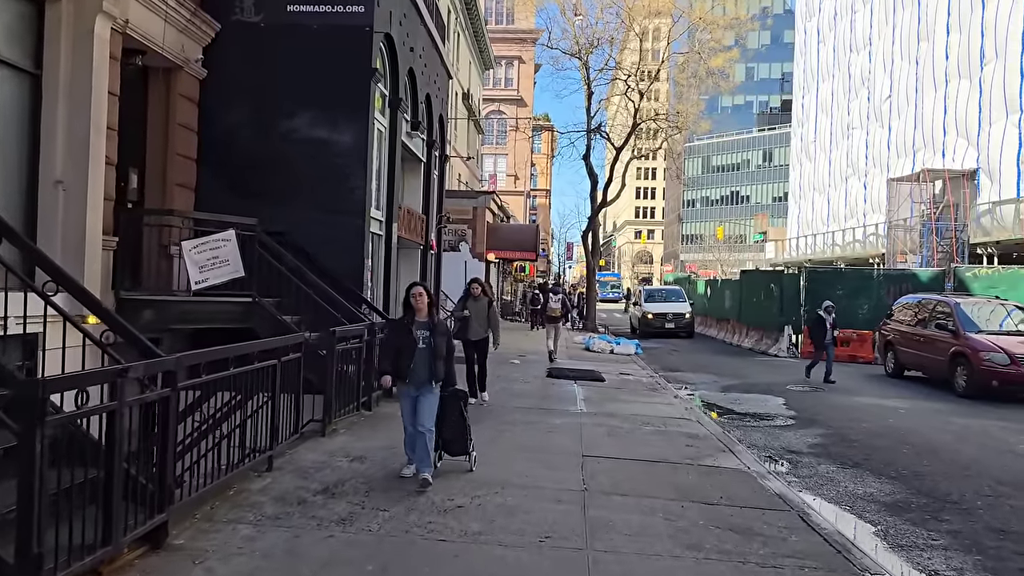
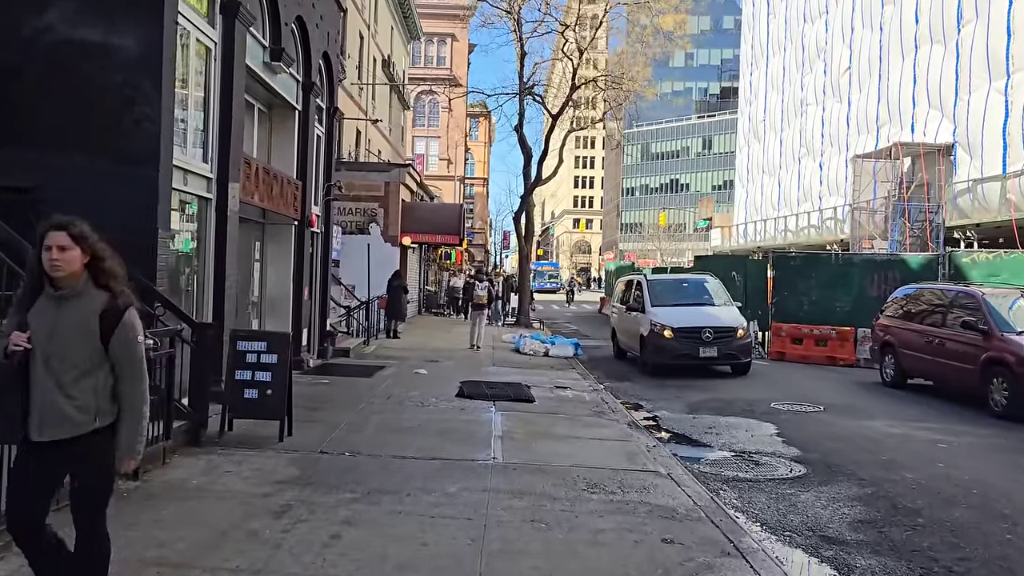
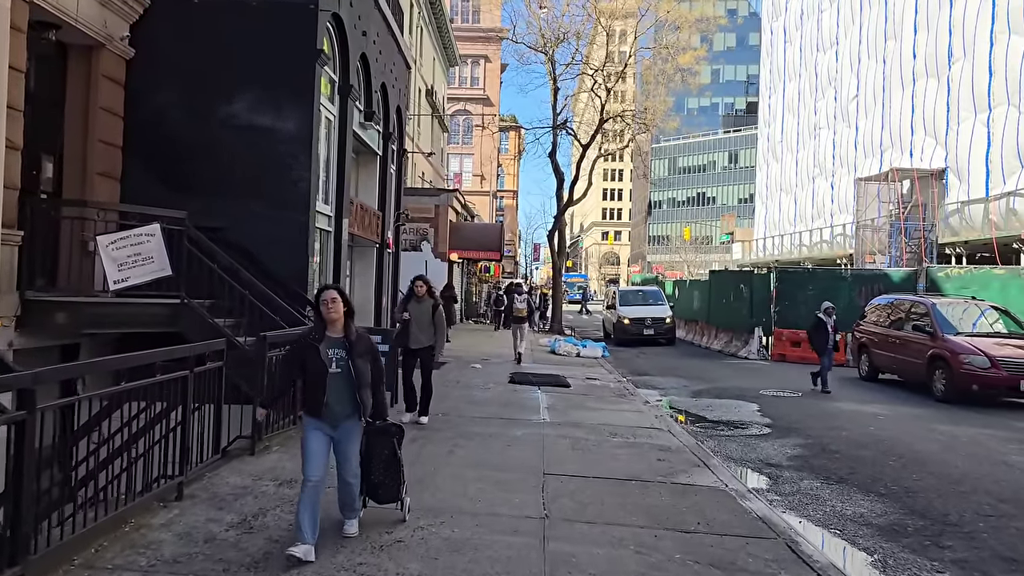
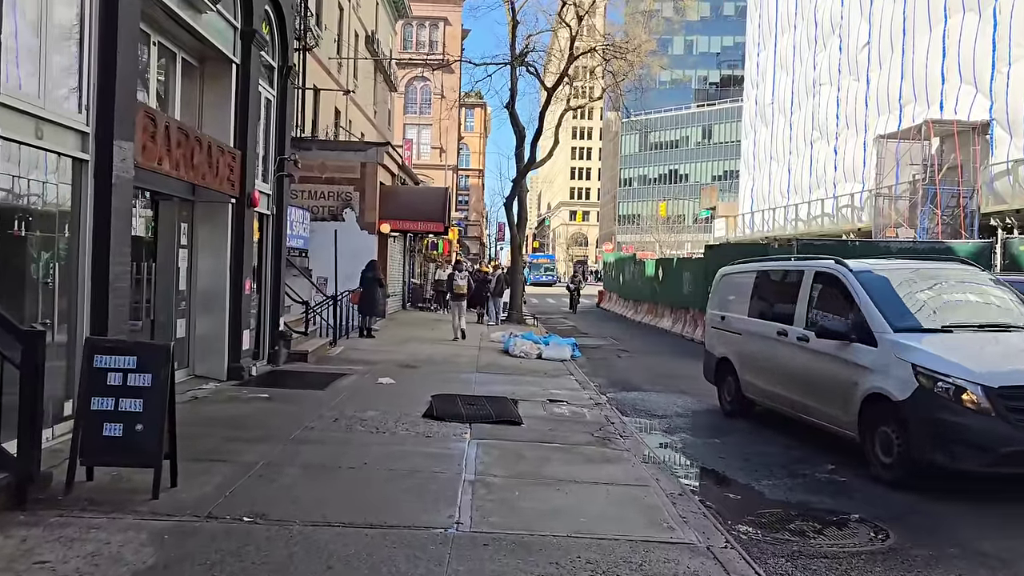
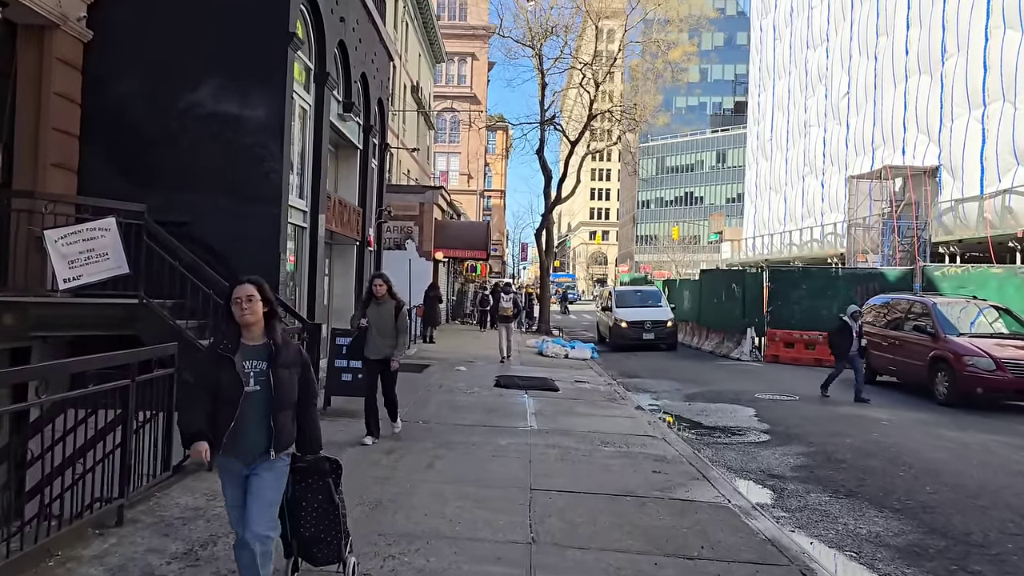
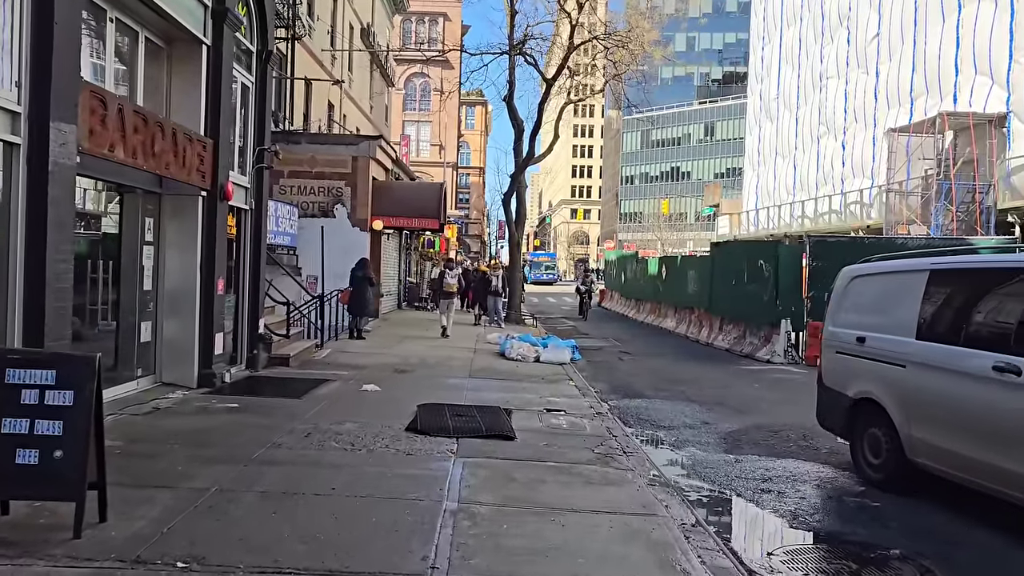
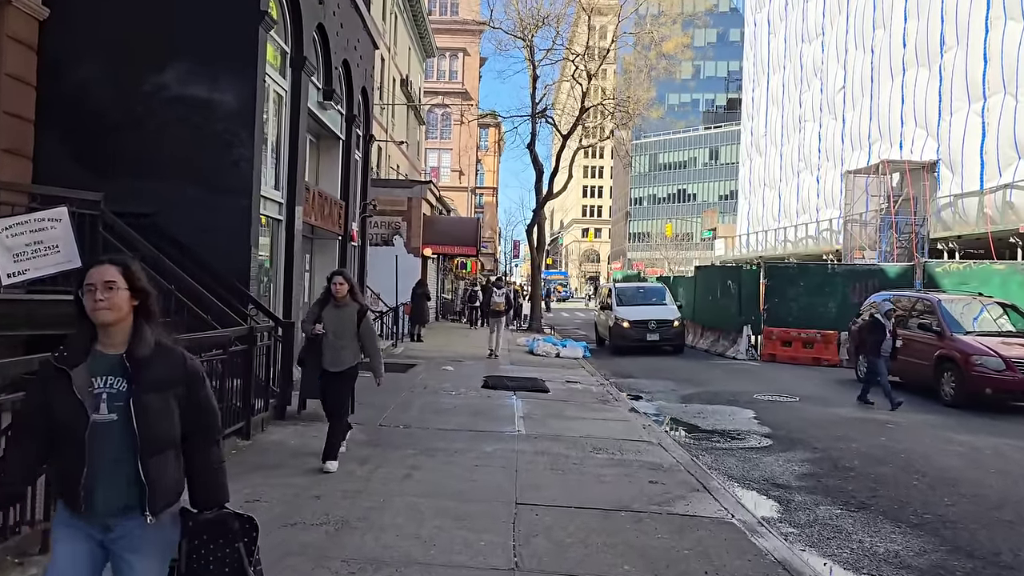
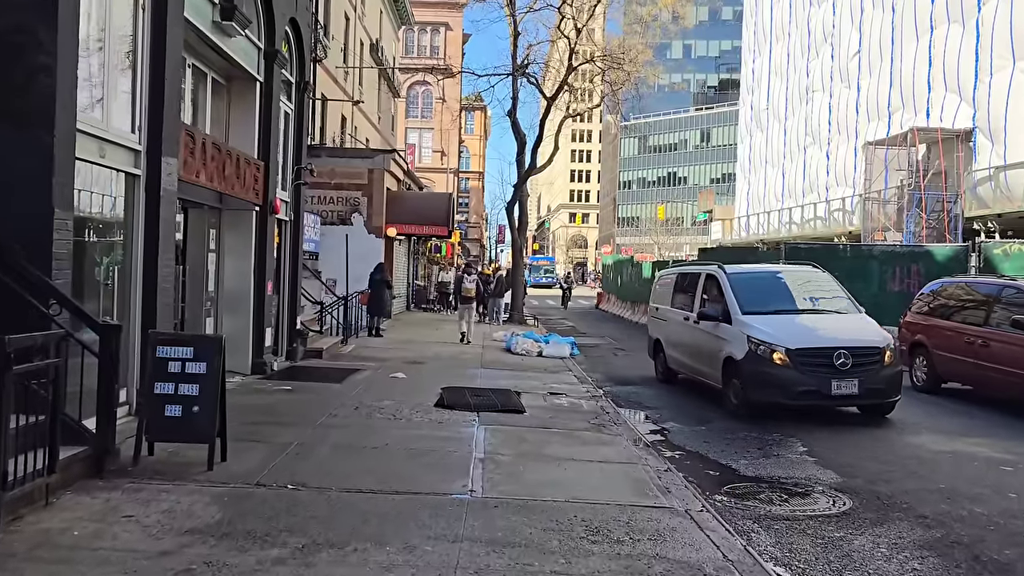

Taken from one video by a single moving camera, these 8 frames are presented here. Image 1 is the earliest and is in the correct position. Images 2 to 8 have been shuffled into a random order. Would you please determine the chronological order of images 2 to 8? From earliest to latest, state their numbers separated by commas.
3, 5, 7, 2, 8, 4, 6
